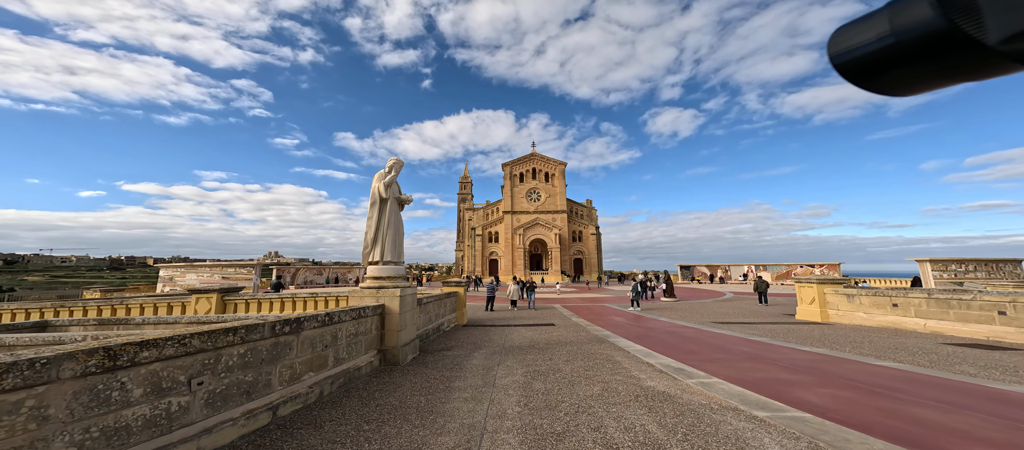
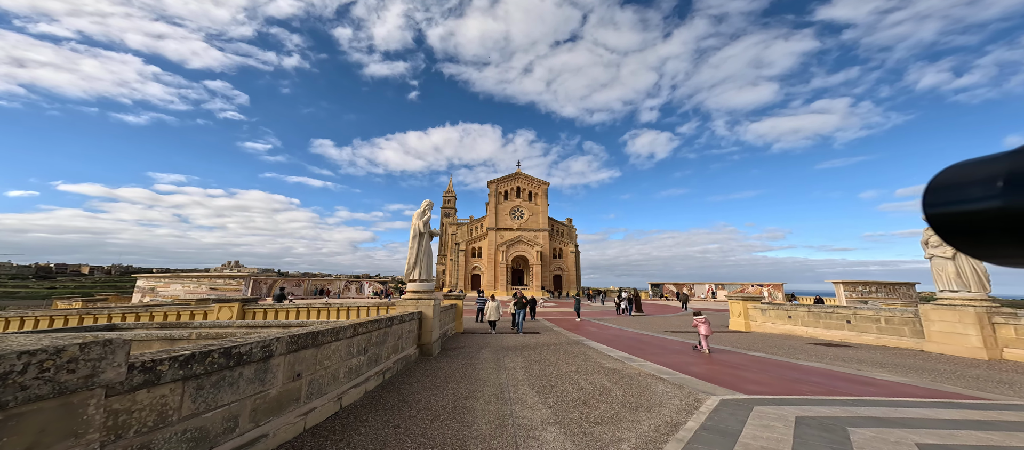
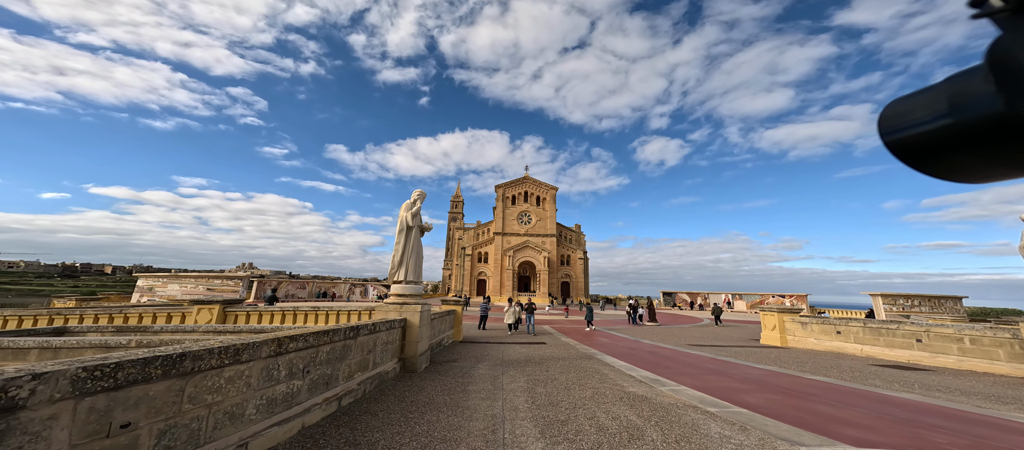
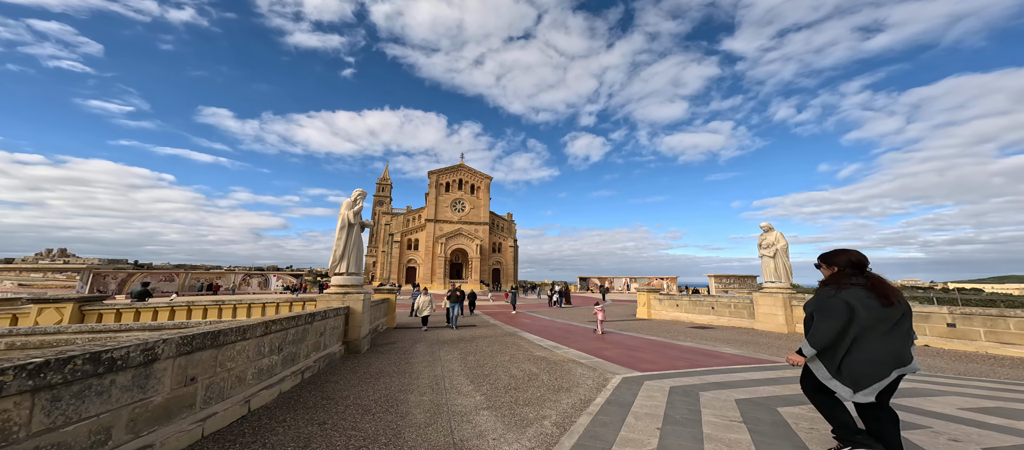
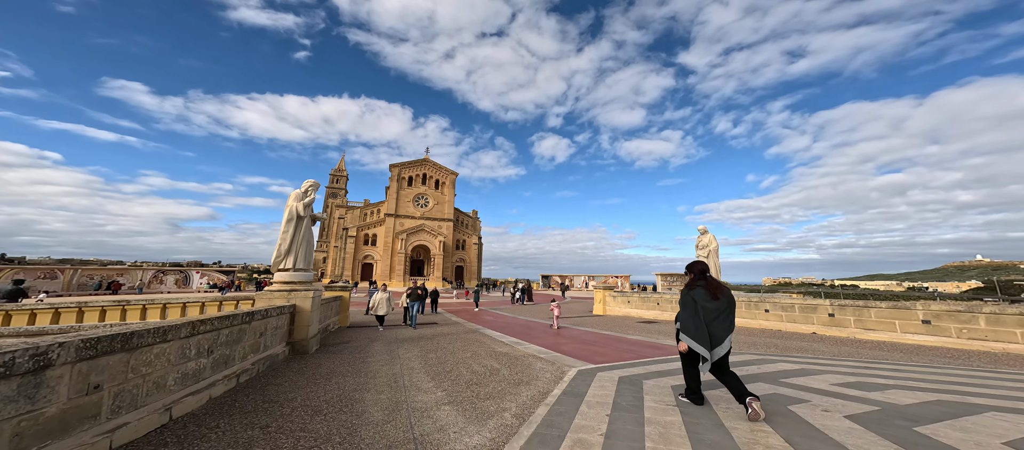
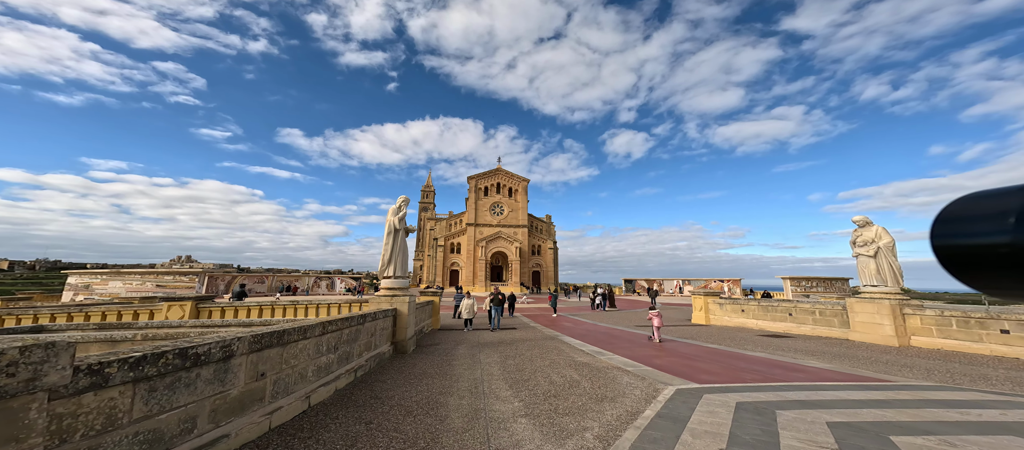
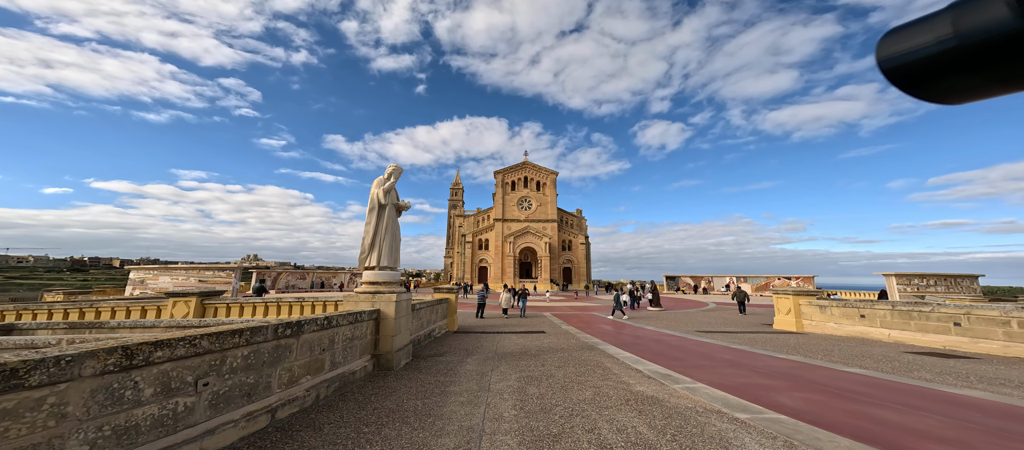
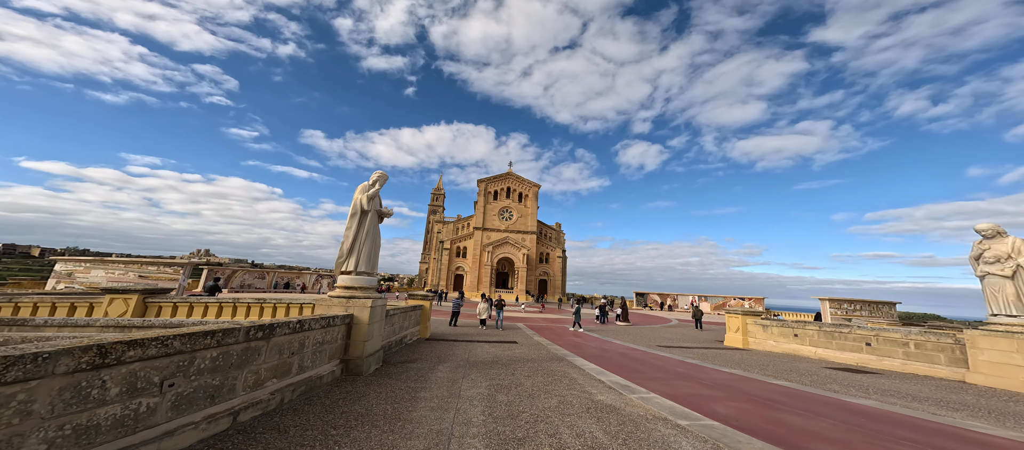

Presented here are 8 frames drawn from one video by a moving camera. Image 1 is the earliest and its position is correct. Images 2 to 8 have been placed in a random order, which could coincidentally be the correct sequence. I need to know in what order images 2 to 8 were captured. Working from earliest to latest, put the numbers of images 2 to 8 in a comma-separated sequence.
7, 8, 3, 2, 6, 4, 5
